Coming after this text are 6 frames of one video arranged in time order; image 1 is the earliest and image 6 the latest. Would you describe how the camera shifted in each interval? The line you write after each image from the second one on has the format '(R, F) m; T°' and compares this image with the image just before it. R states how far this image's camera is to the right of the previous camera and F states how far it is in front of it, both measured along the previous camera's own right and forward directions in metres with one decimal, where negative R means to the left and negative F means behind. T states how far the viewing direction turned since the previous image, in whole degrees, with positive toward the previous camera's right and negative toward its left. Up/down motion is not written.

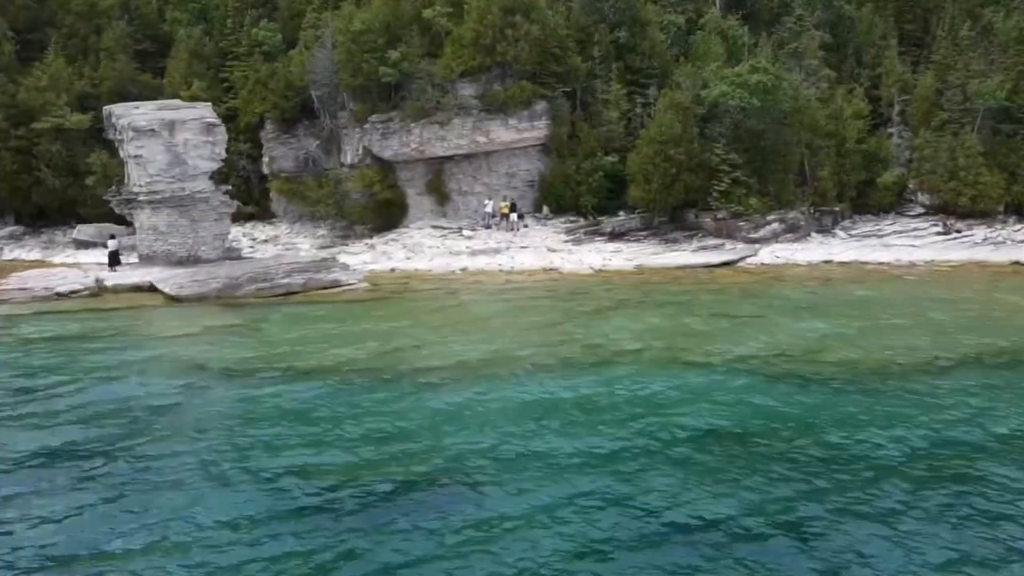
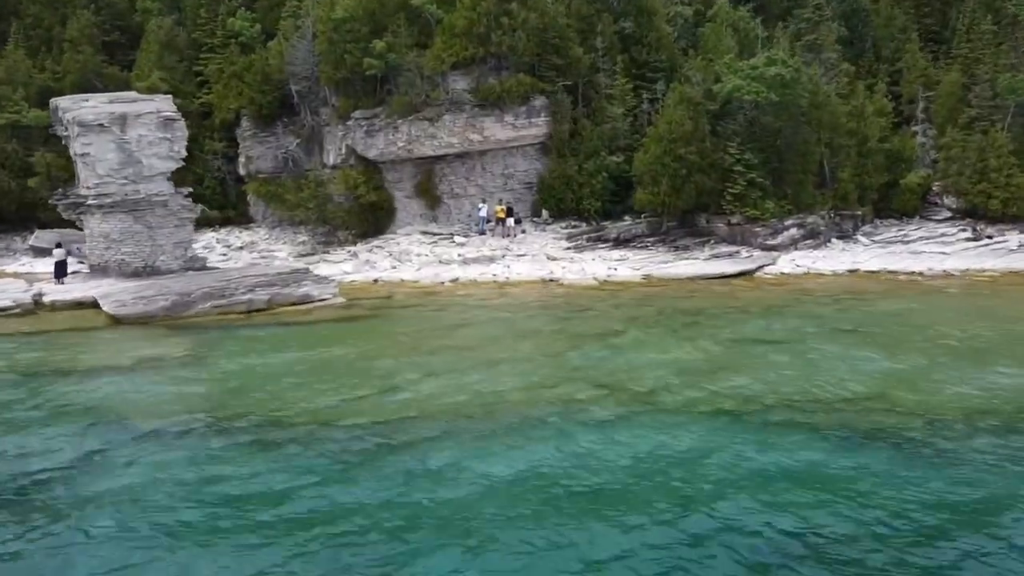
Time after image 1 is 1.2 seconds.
(+0.1, +2.5) m; 0°
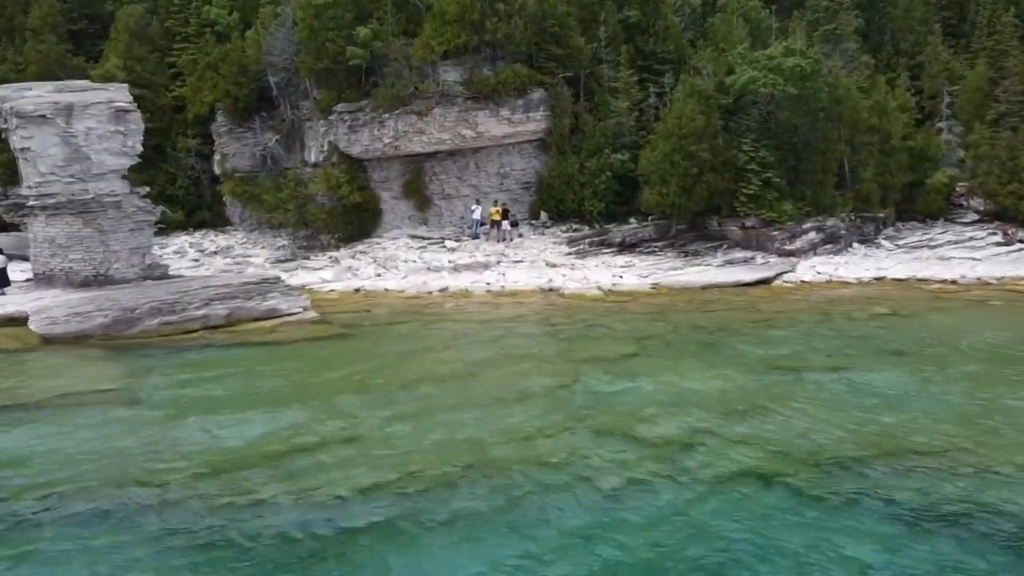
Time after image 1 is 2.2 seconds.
(+0.1, +2.2) m; 0°
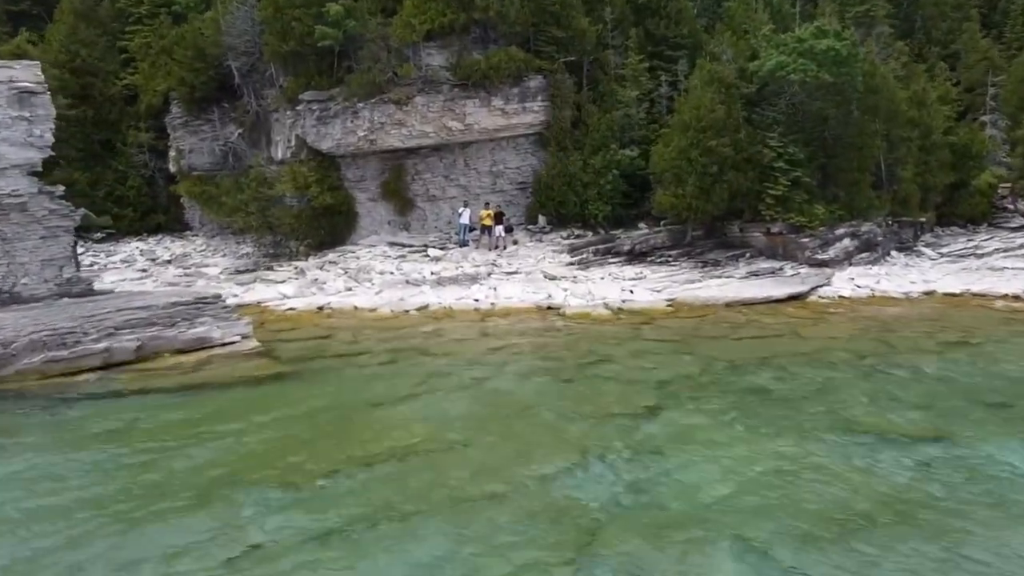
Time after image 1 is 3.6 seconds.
(+0.1, +3.3) m; 0°
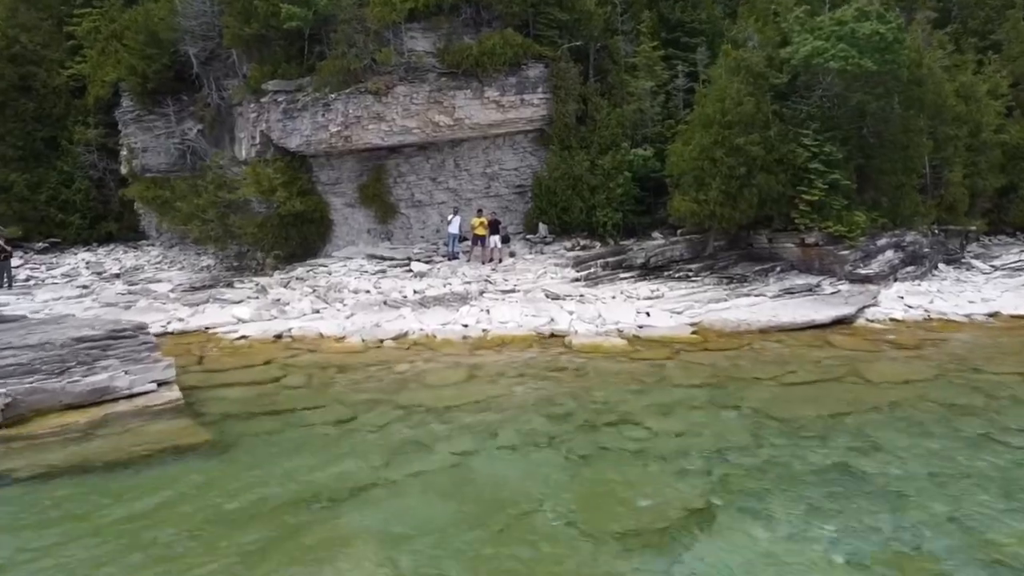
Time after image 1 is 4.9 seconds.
(0.0, +3.0) m; 0°
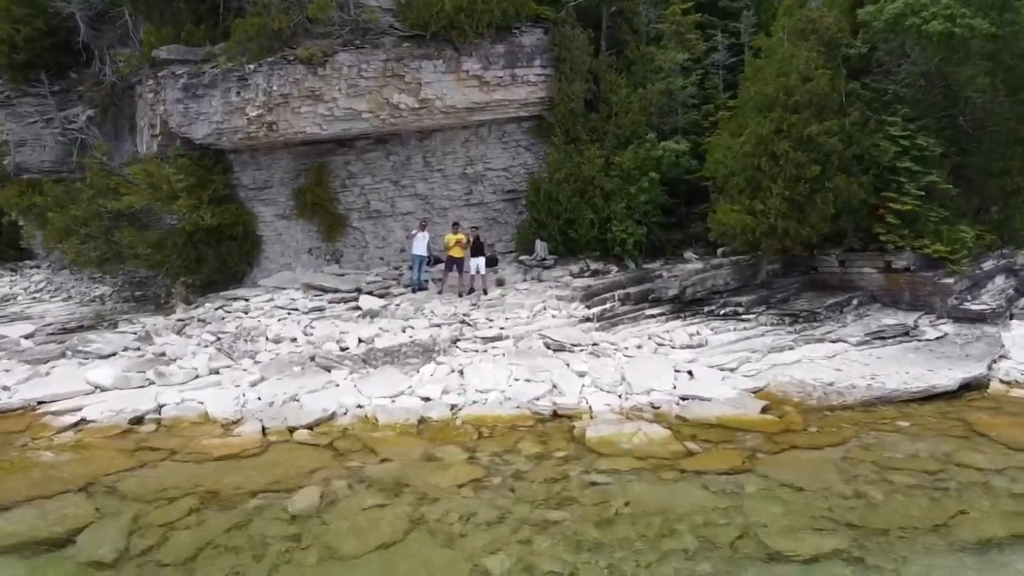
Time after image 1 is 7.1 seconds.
(+0.1, +5.2) m; 0°
